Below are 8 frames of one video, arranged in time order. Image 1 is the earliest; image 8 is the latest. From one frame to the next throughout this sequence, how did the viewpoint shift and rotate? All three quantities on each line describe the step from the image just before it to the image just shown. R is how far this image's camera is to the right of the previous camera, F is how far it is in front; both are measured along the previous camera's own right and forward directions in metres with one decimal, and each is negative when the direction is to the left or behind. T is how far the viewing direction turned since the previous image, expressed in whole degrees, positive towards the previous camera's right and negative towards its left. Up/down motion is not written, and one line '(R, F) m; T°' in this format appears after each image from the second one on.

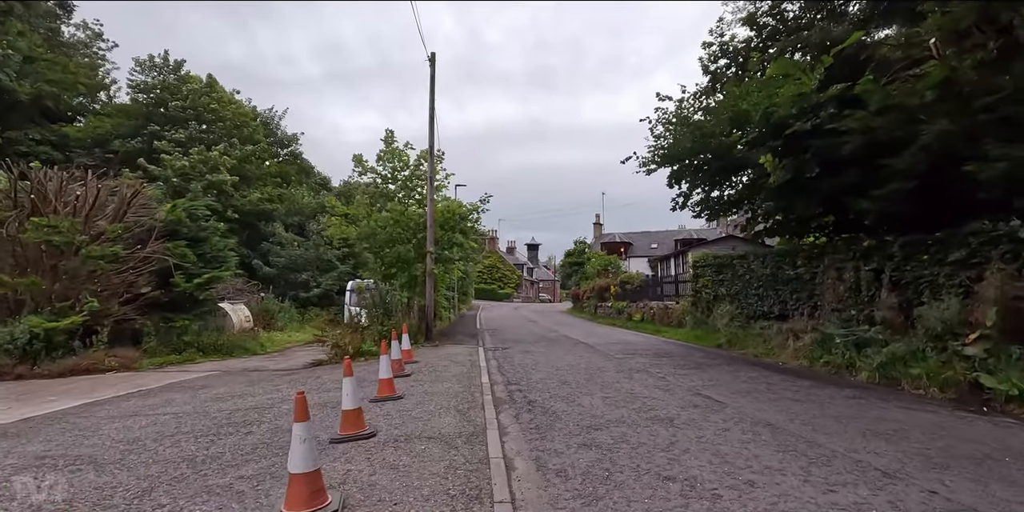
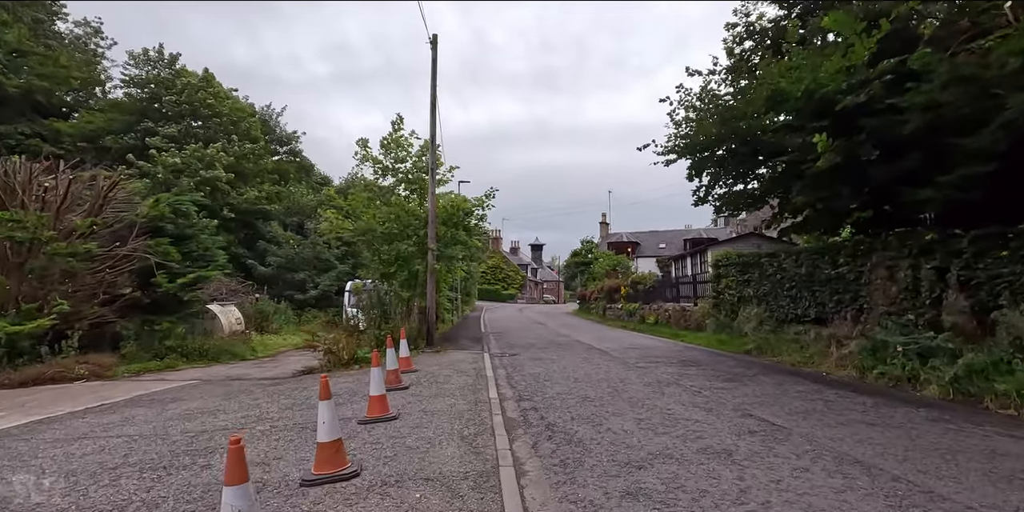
(-0.1, +1.2) m; 0°
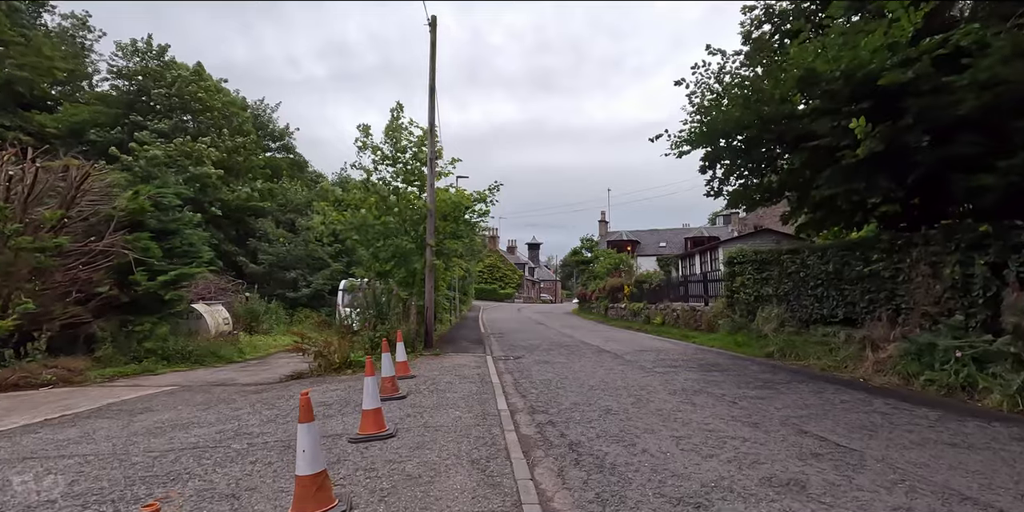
(-0.2, +0.9) m; 0°
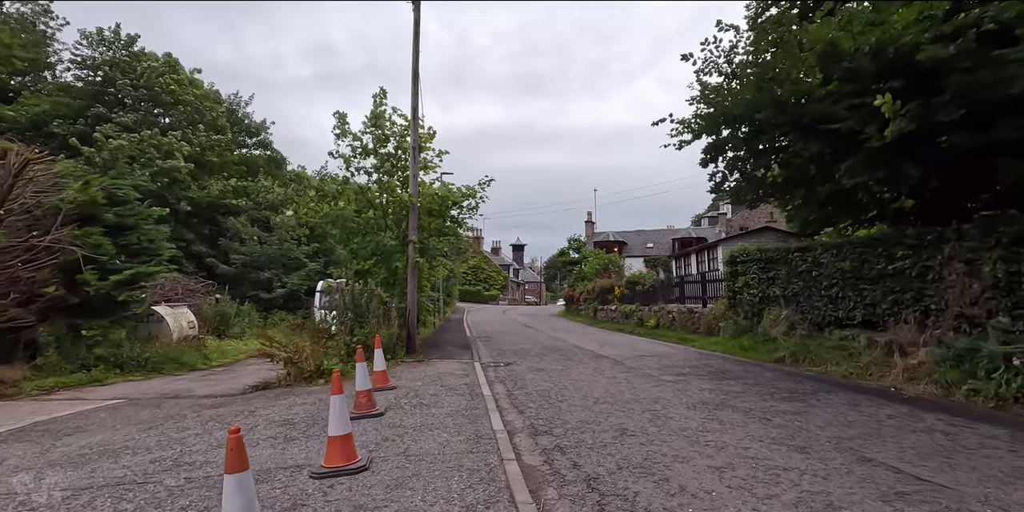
(-0.2, +1.1) m; +2°
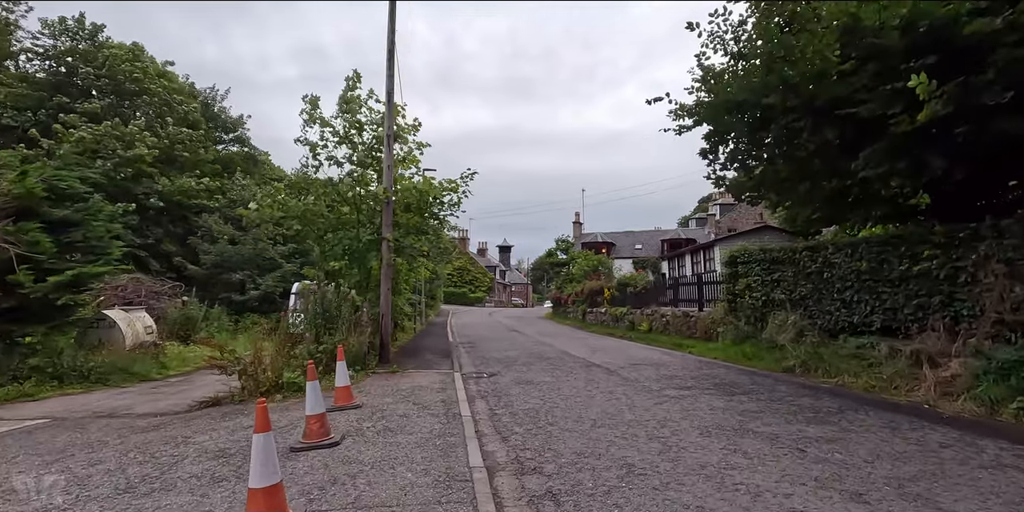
(+0.1, +1.1) m; +1°
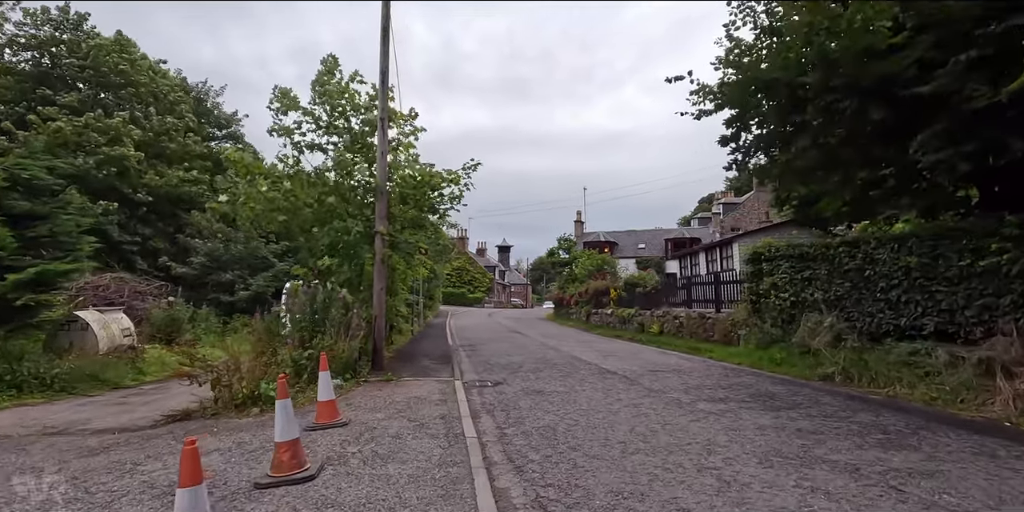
(-0.2, +1.1) m; 0°
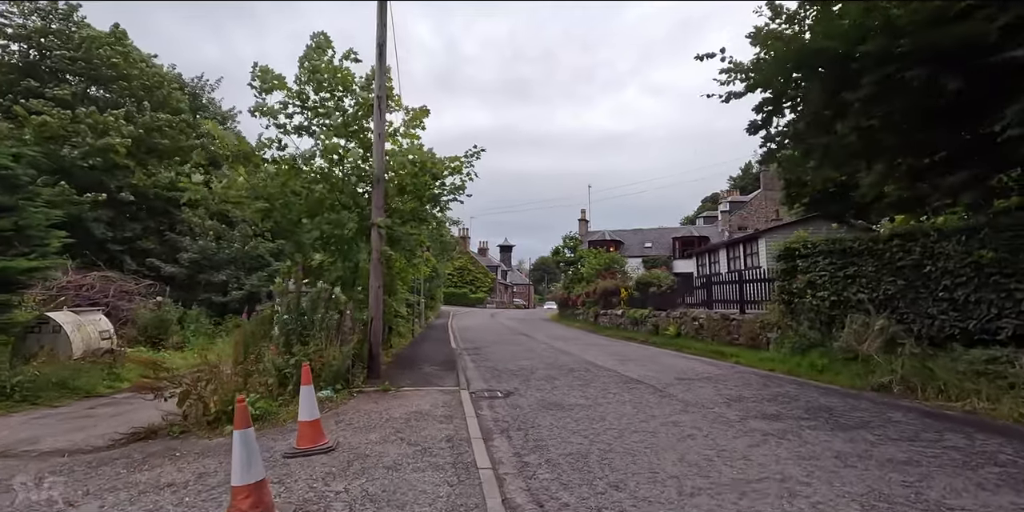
(-0.2, +1.1) m; 0°
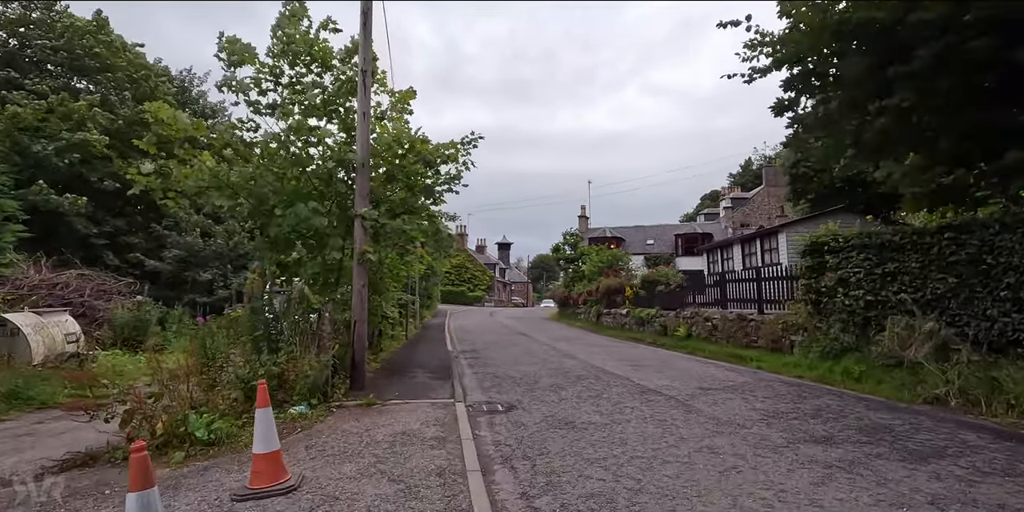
(-0.1, +1.1) m; 0°
